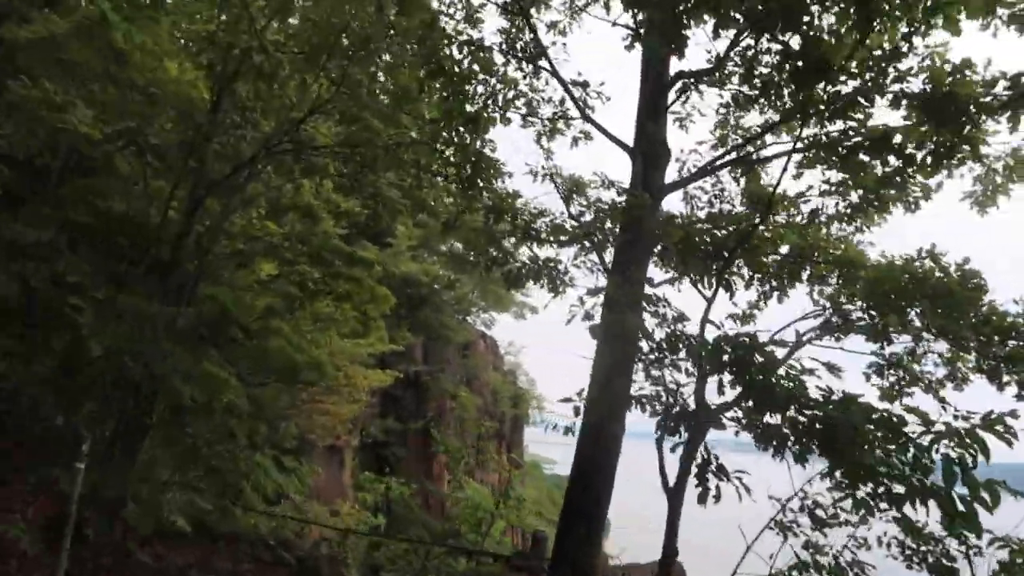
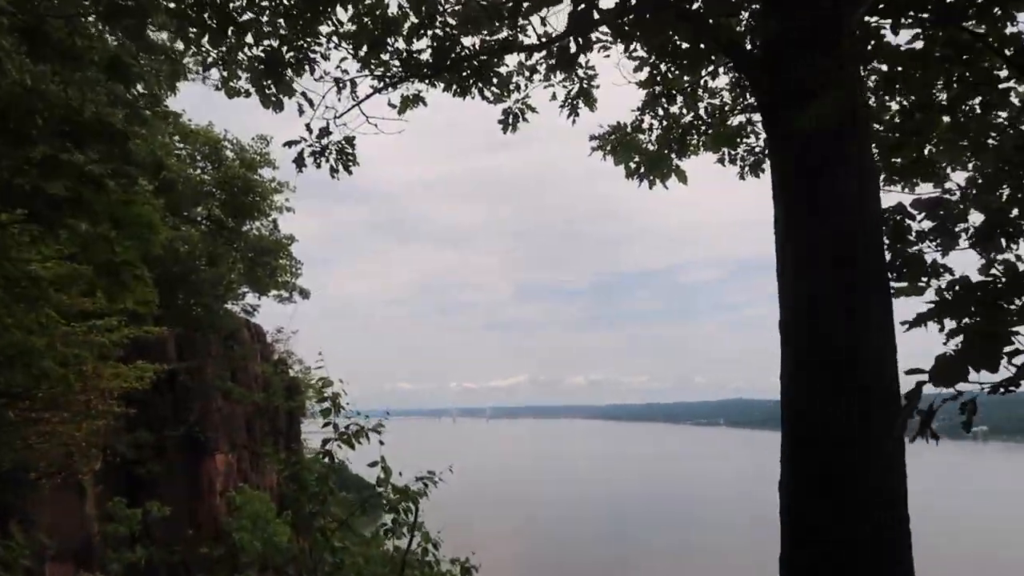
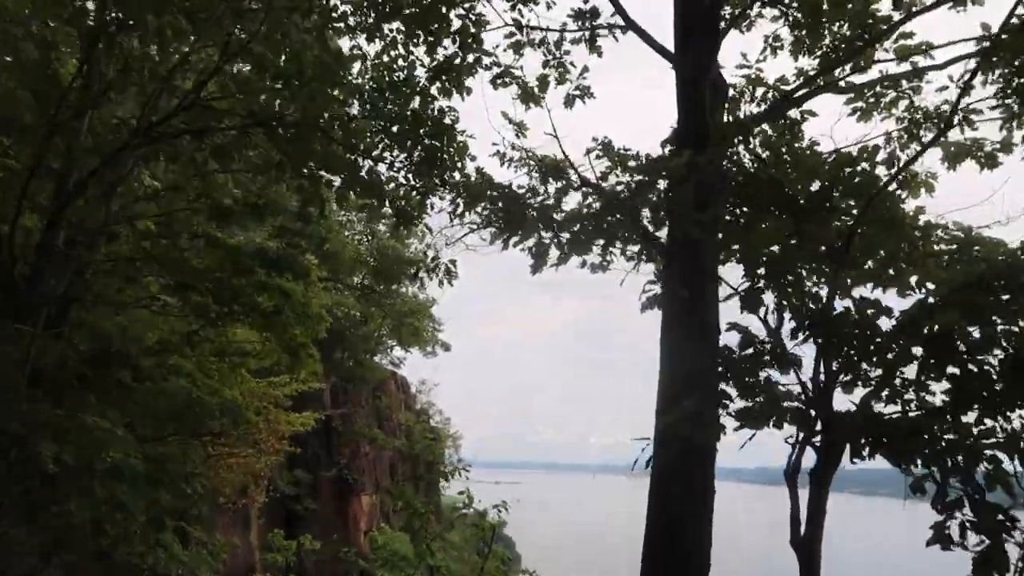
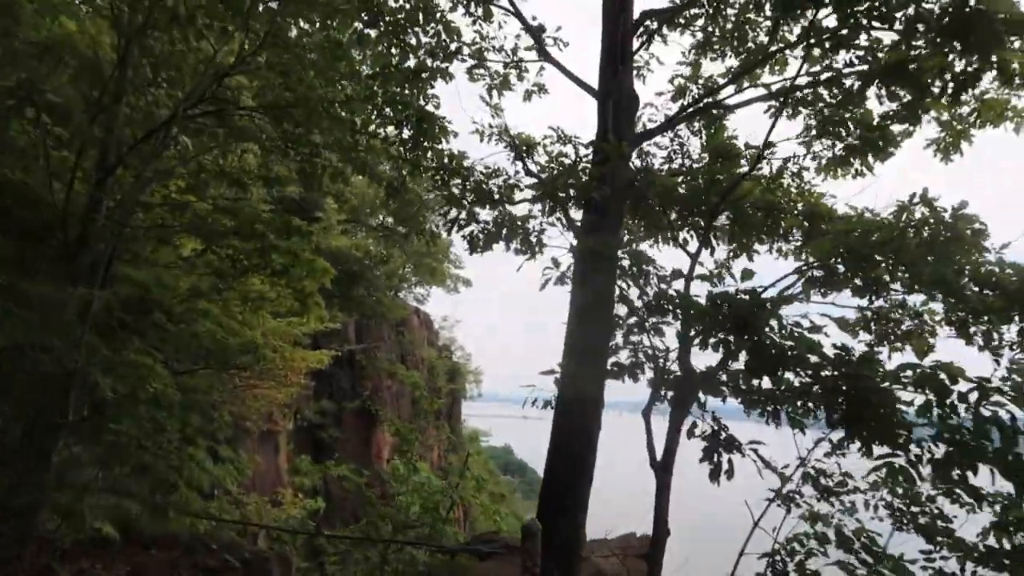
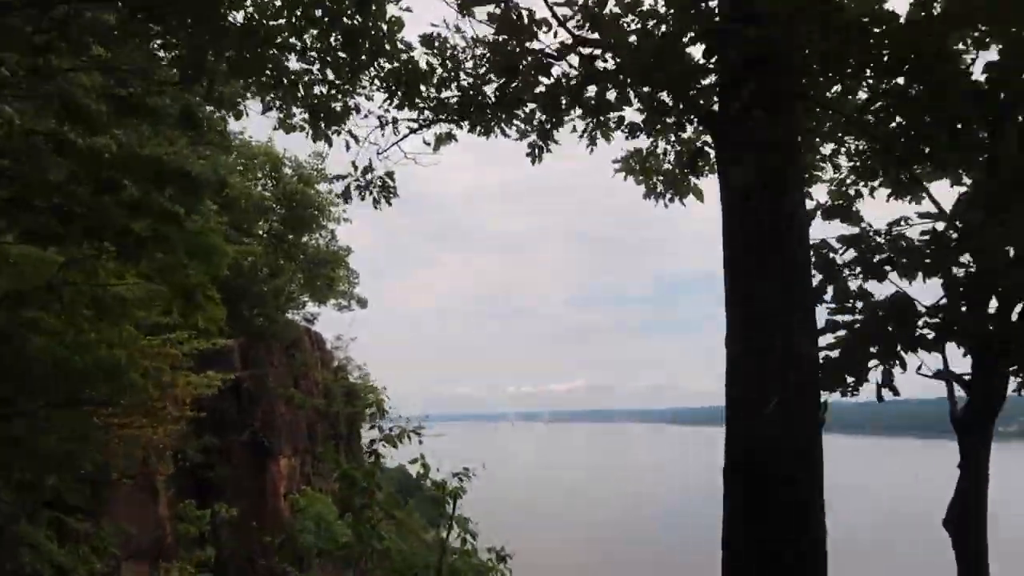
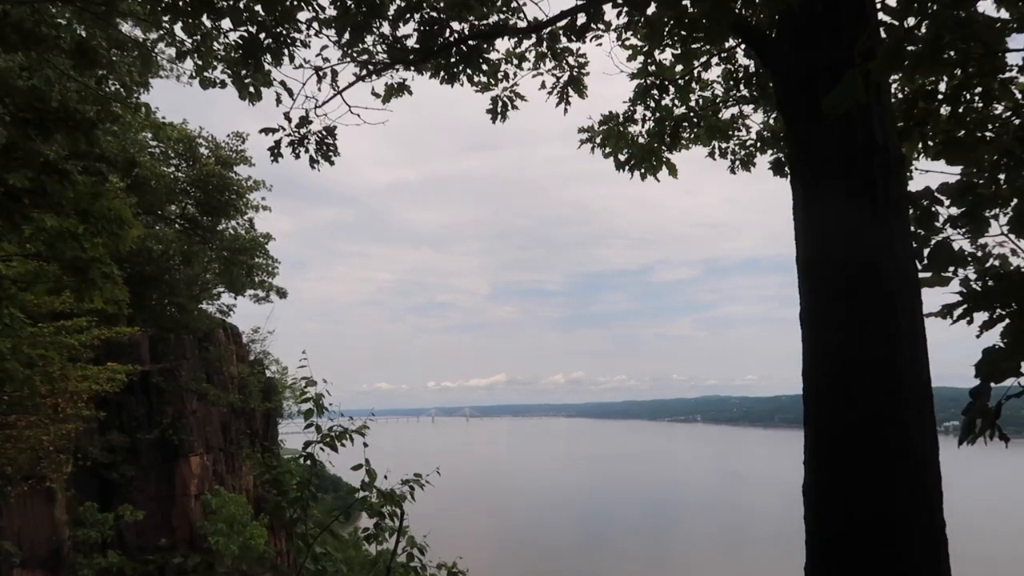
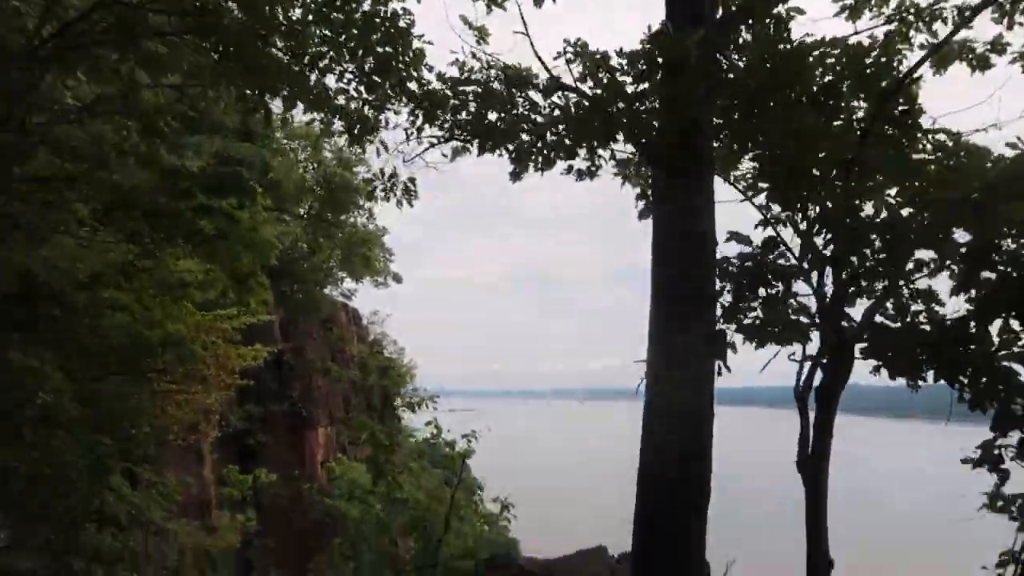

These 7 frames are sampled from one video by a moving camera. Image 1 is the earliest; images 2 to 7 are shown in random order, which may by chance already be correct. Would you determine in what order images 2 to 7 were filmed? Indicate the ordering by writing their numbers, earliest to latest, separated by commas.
4, 3, 7, 5, 2, 6
